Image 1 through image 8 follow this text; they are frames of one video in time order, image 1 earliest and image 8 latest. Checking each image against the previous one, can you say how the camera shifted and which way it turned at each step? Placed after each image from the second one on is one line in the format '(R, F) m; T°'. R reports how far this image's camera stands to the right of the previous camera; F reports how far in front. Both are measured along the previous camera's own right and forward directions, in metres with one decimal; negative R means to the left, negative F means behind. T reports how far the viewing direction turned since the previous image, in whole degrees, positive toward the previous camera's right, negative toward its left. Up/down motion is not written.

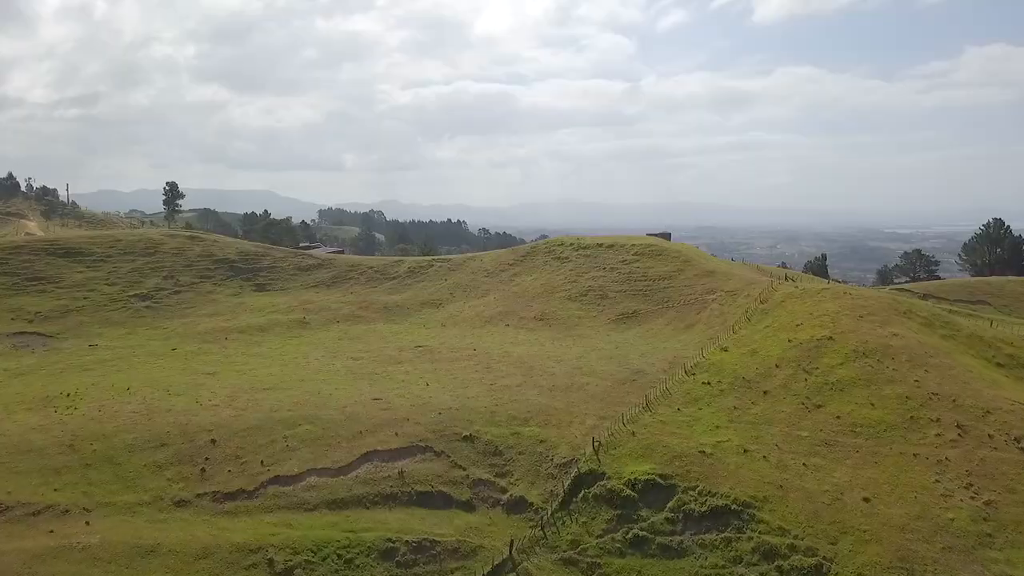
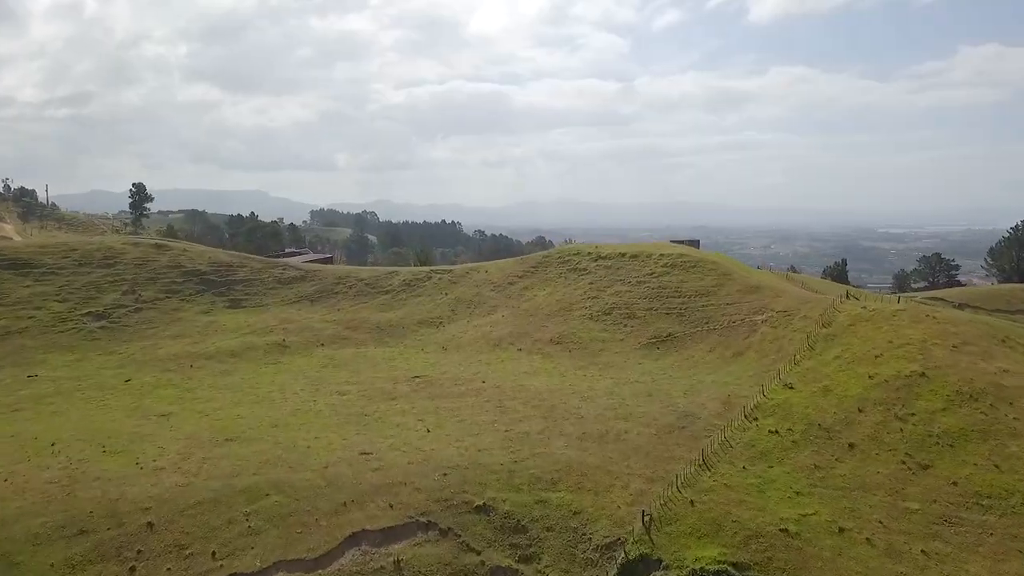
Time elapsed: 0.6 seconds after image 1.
(-0.8, +5.7) m; 0°
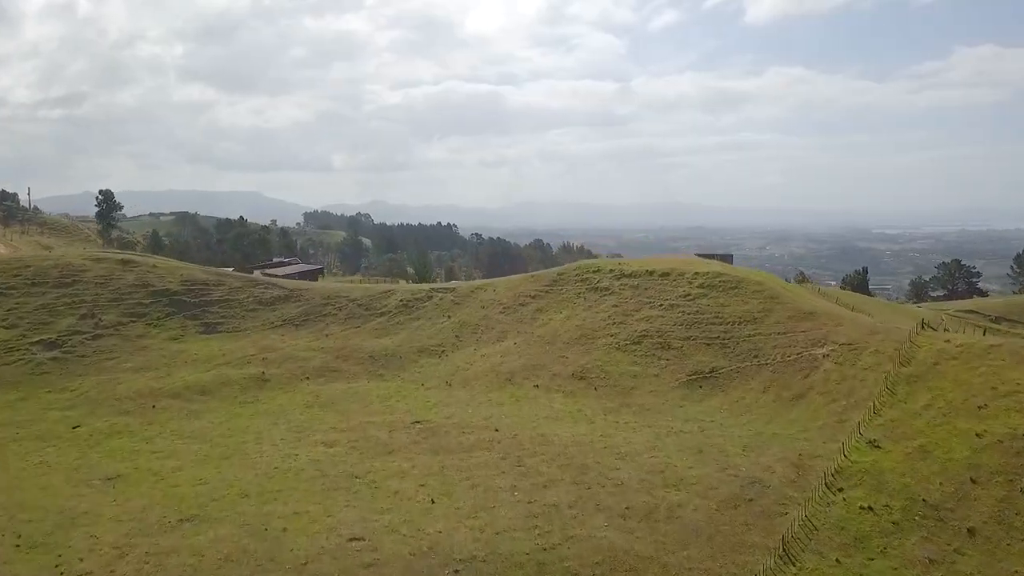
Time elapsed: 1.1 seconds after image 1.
(-0.8, +4.9) m; 0°
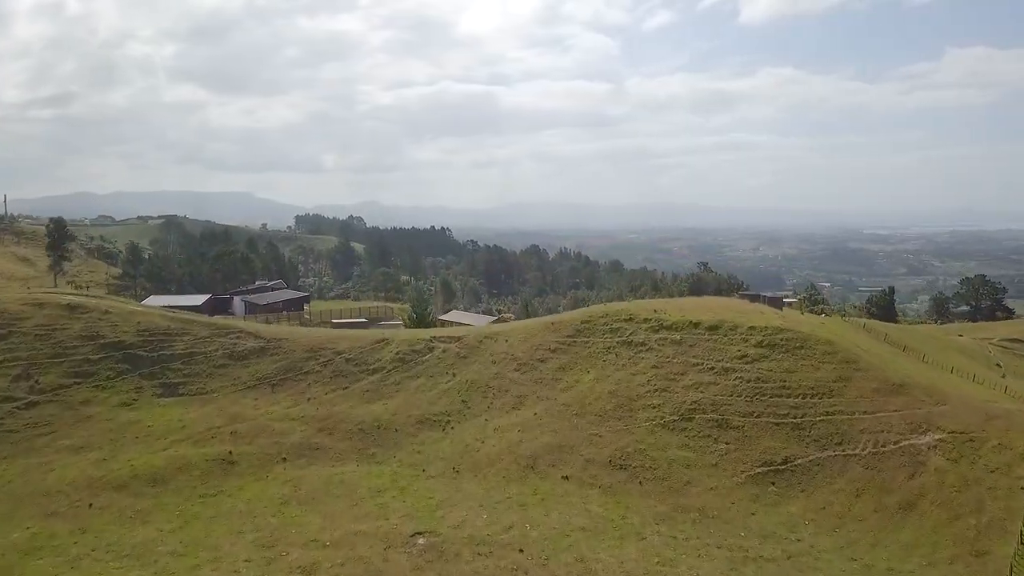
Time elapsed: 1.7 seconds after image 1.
(-0.9, +5.7) m; +1°
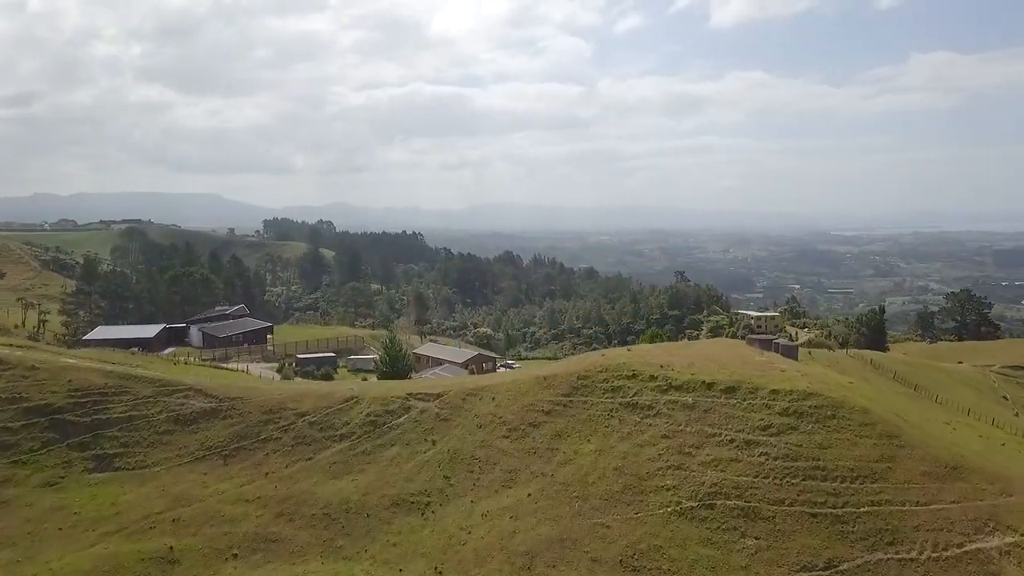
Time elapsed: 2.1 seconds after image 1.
(-0.5, +3.8) m; +2°
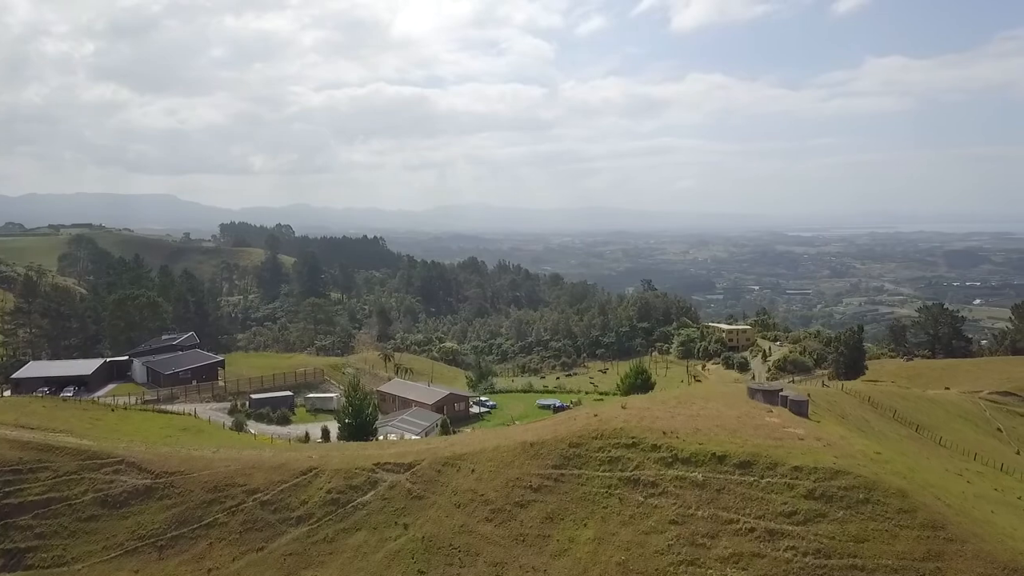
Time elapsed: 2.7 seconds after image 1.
(-0.6, +3.5) m; +3°
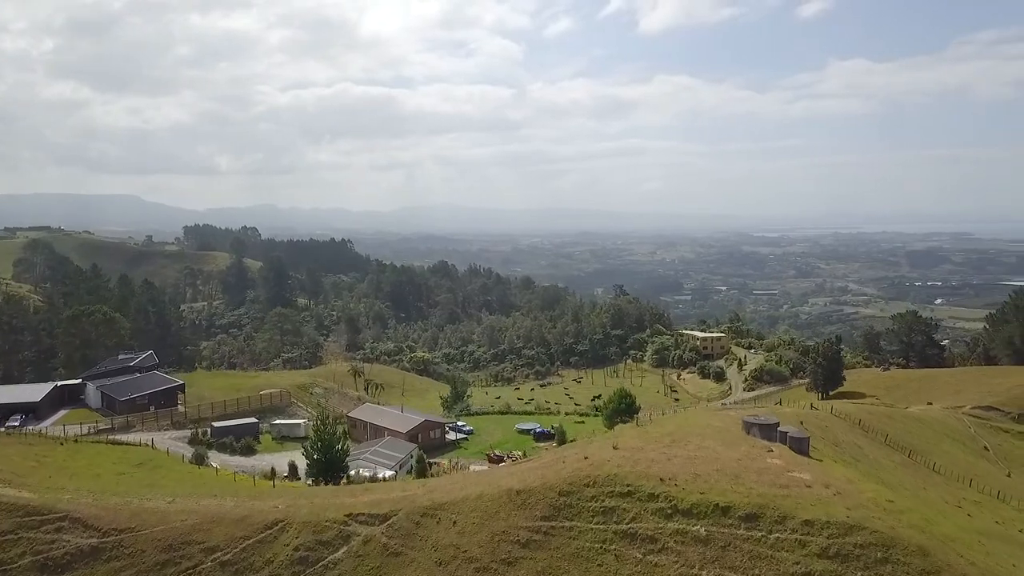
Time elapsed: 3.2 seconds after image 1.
(-0.4, +2.0) m; +2°
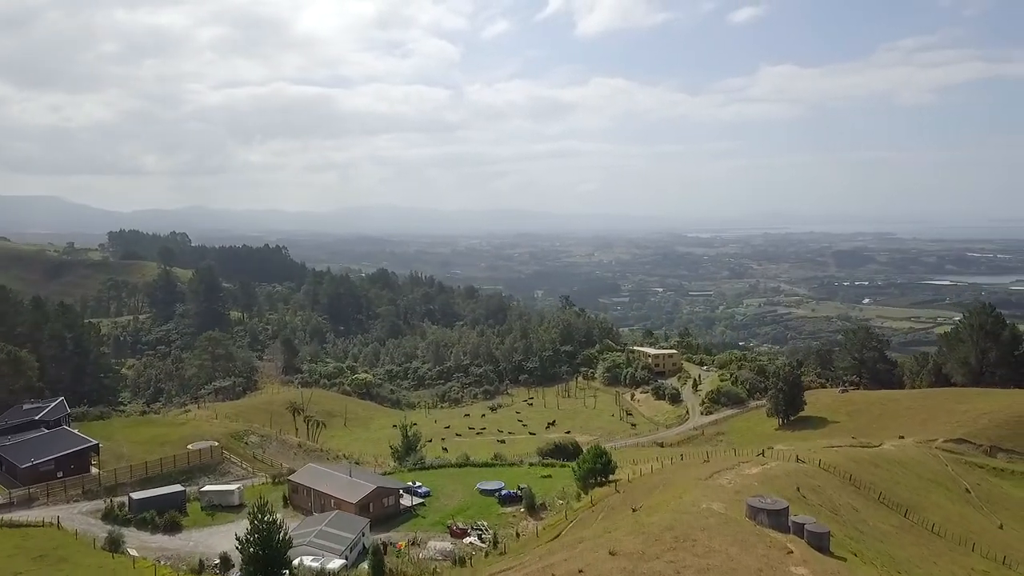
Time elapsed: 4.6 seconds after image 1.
(-1.0, +4.1) m; +4°
